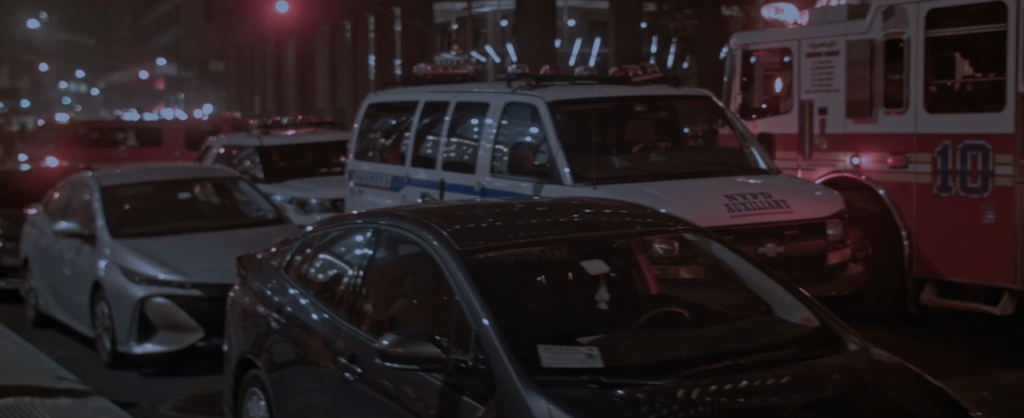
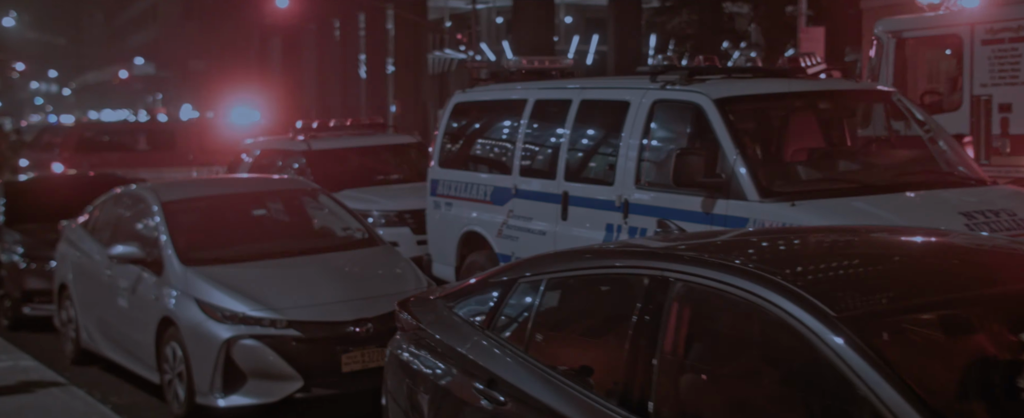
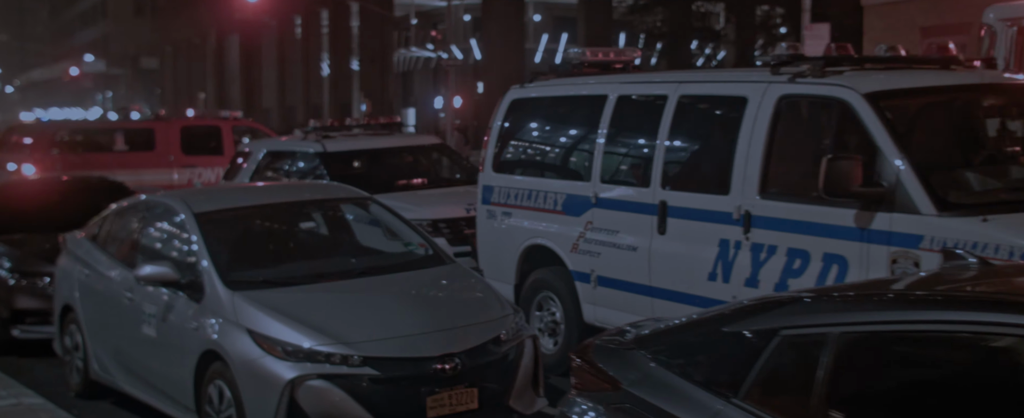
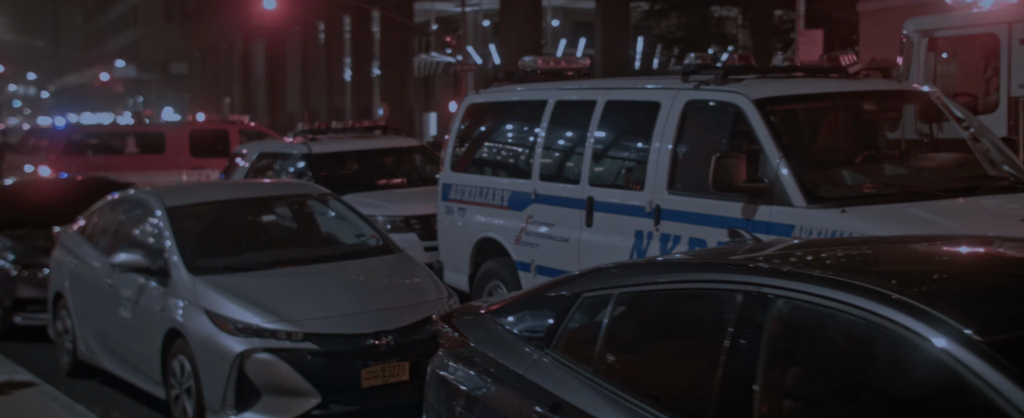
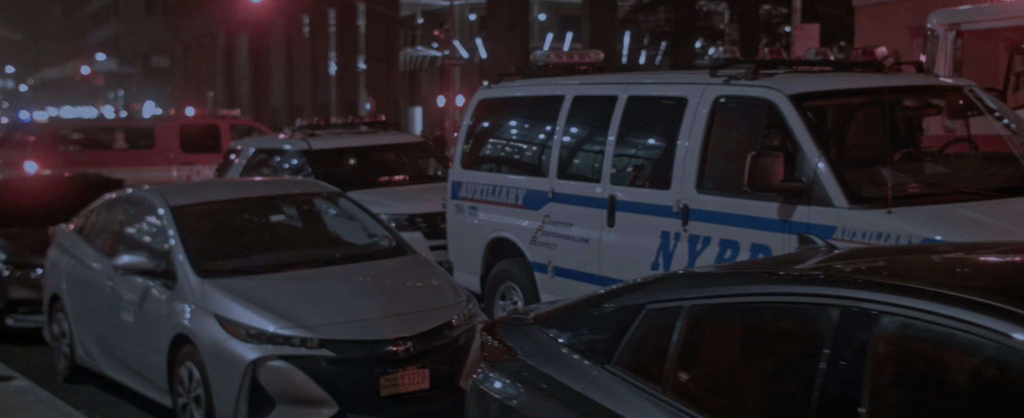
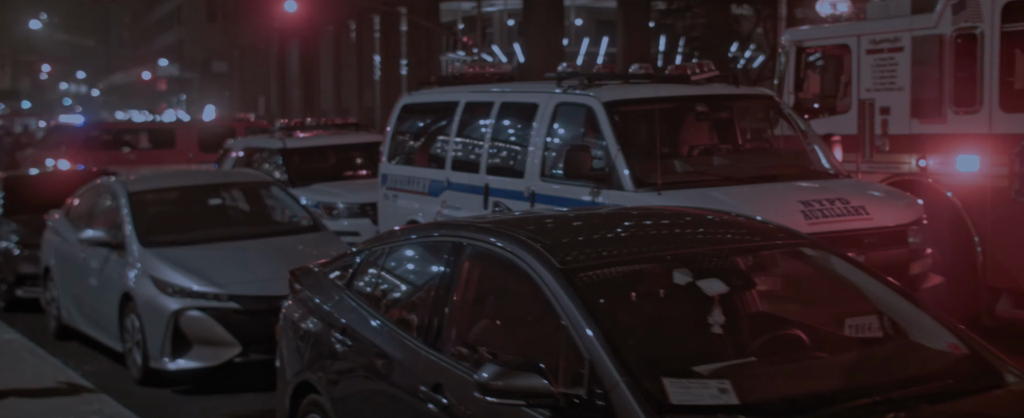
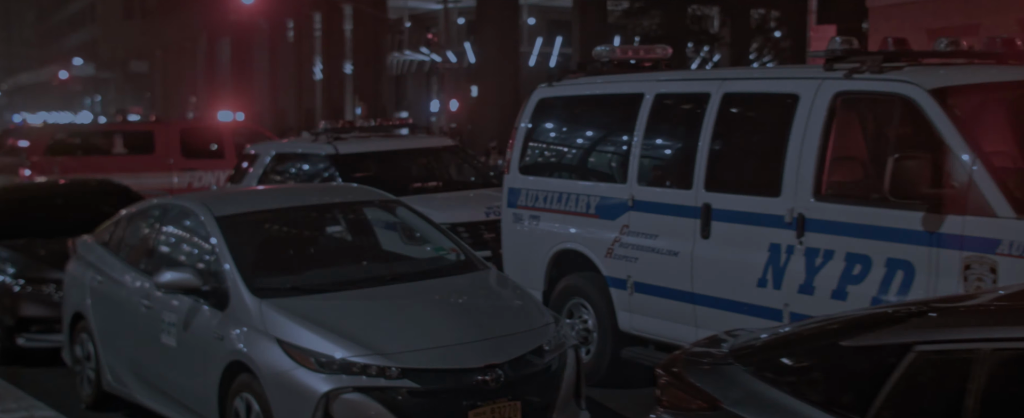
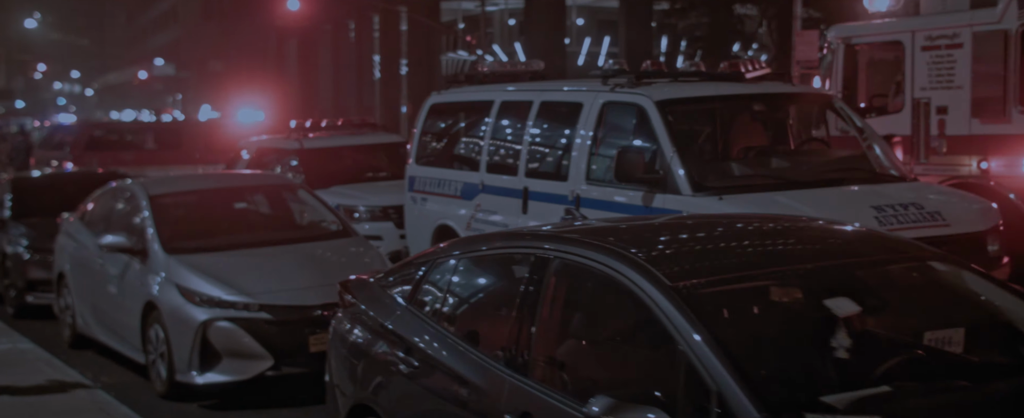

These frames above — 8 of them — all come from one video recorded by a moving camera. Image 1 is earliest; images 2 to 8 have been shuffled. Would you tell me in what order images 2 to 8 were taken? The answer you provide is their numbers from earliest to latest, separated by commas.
6, 8, 2, 4, 5, 3, 7
